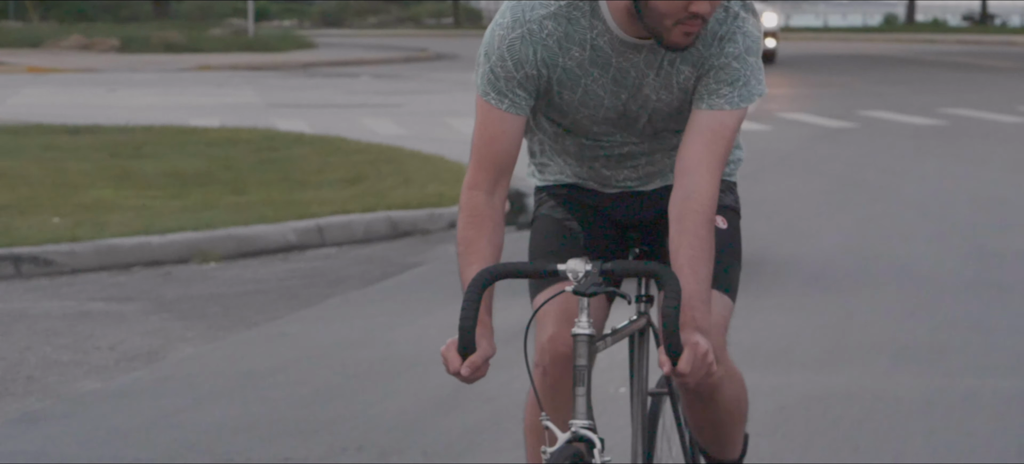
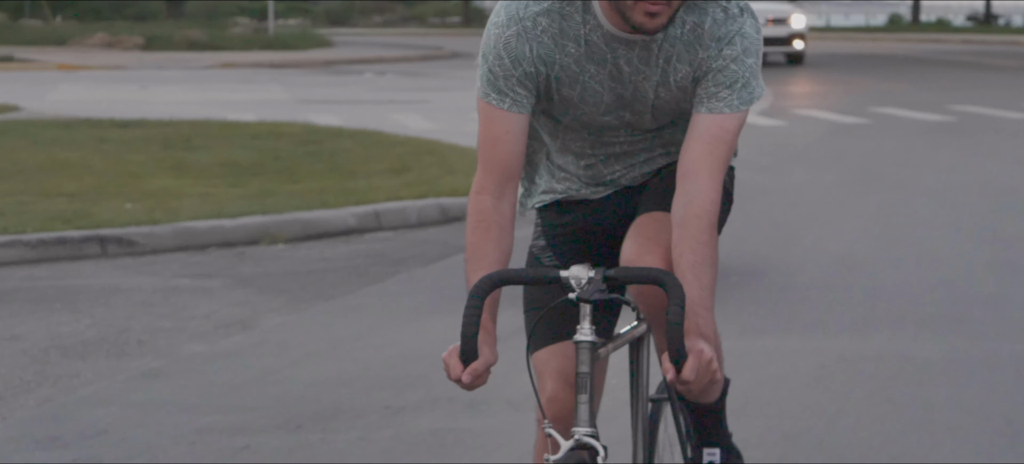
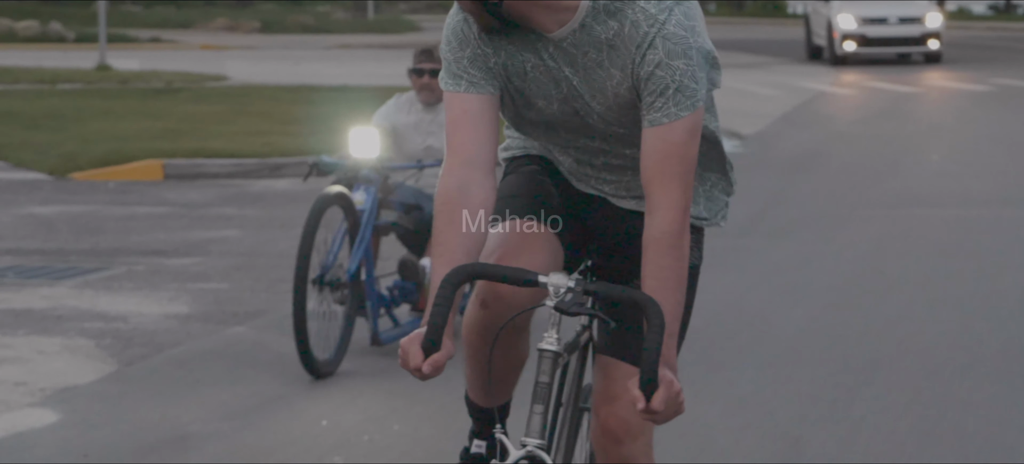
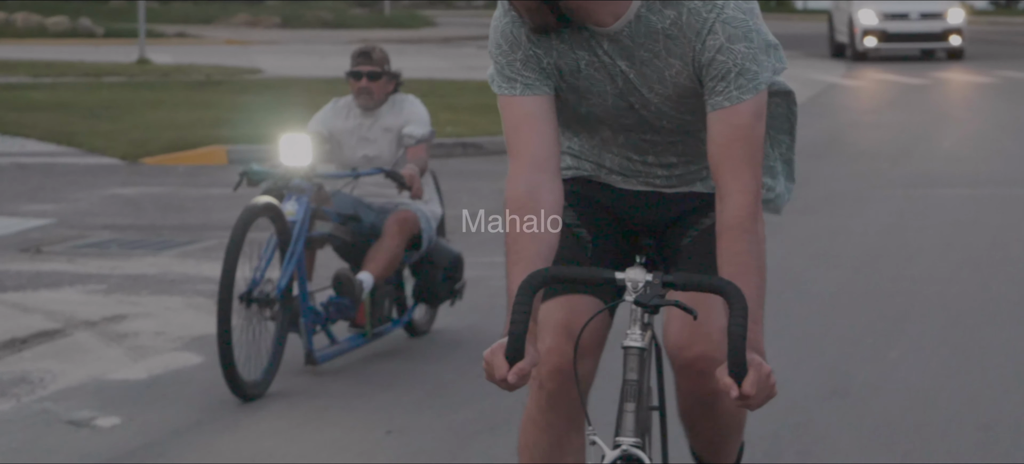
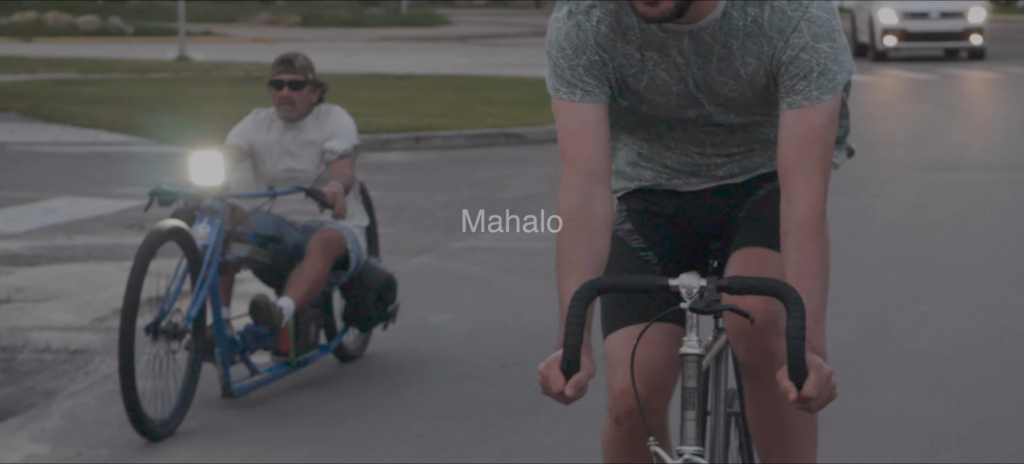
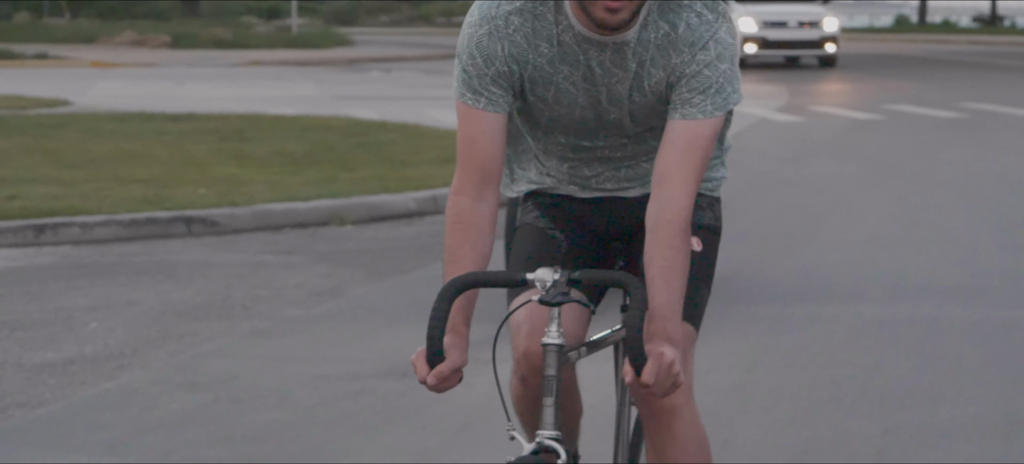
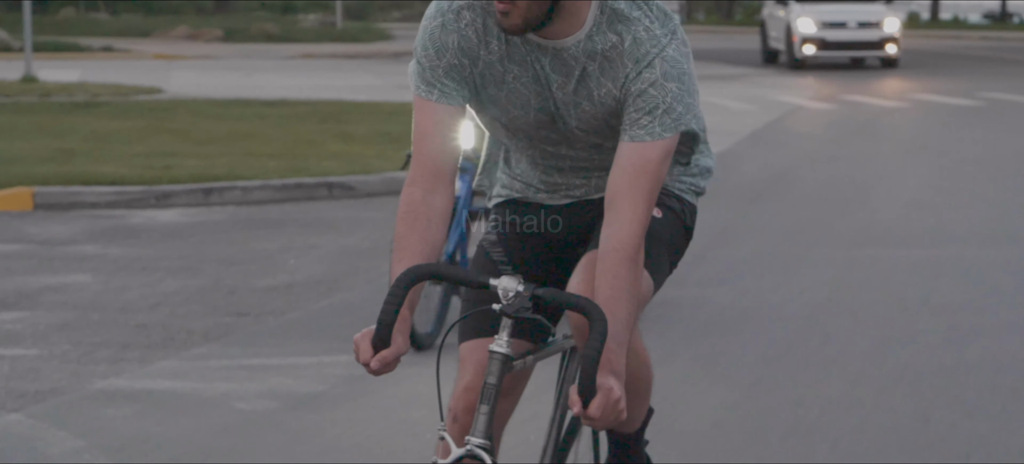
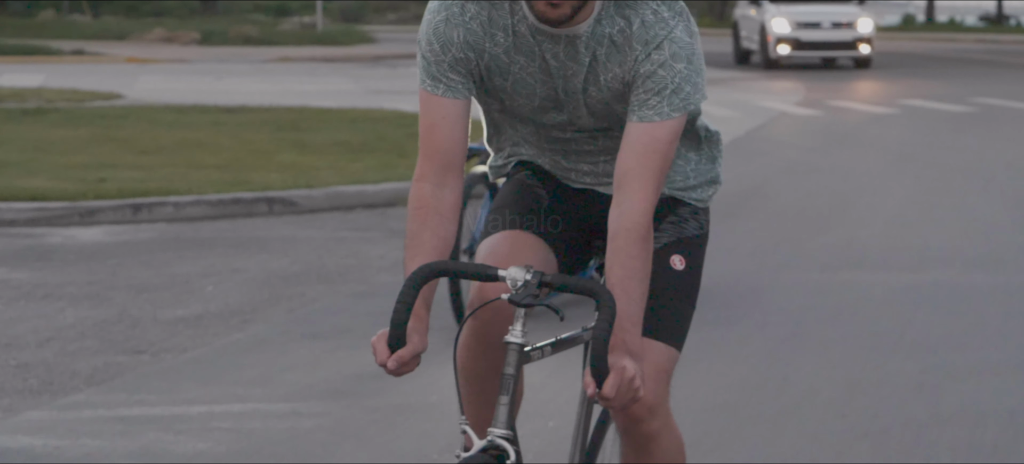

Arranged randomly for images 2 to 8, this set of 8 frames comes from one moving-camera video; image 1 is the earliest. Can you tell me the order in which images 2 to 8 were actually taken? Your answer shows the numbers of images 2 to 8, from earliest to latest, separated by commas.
2, 6, 8, 7, 3, 4, 5
